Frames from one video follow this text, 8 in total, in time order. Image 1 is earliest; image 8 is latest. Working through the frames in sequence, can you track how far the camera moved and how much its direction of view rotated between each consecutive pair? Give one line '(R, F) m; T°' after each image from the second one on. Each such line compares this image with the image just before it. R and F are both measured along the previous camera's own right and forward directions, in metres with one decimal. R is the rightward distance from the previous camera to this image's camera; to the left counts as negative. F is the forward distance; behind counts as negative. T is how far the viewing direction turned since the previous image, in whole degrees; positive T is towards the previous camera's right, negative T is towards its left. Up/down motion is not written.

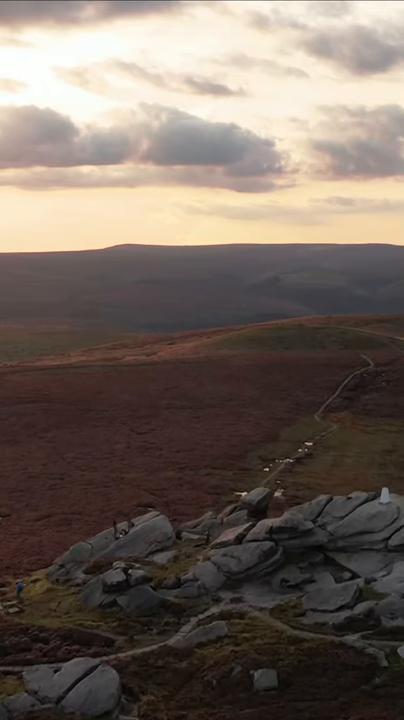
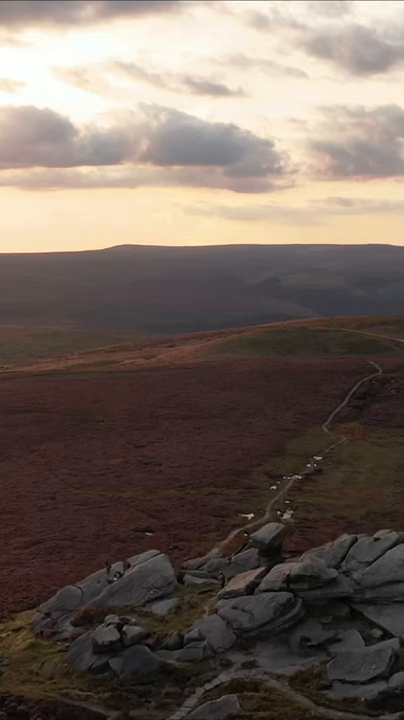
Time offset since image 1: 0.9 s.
(-0.2, +3.7) m; 0°
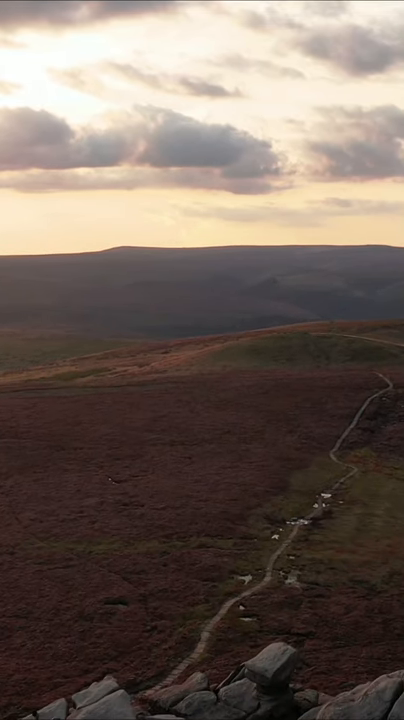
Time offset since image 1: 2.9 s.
(+0.5, +8.1) m; 0°
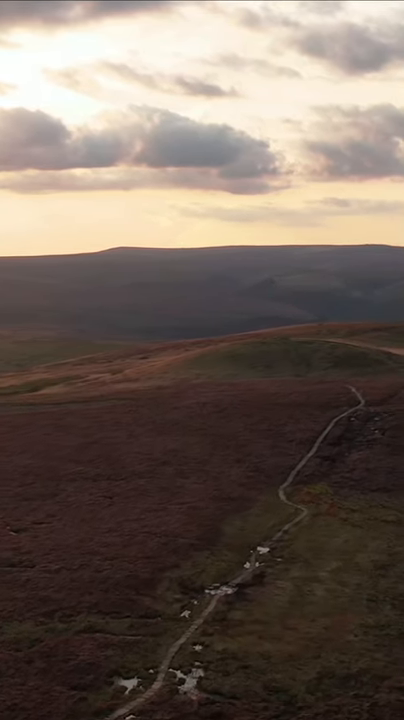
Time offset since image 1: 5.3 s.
(+3.7, +9.1) m; 0°
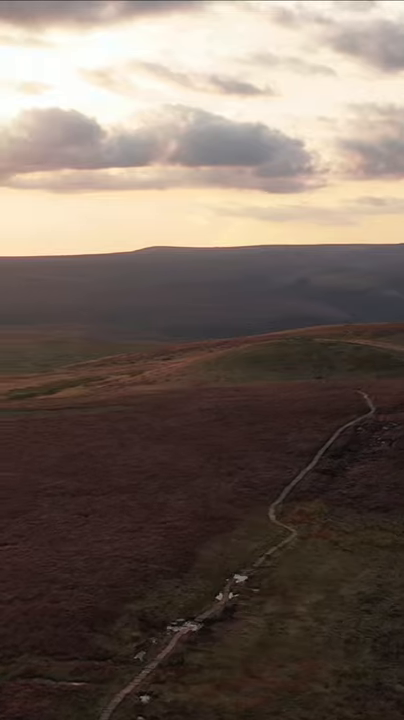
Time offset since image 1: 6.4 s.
(+2.3, +3.7) m; -2°
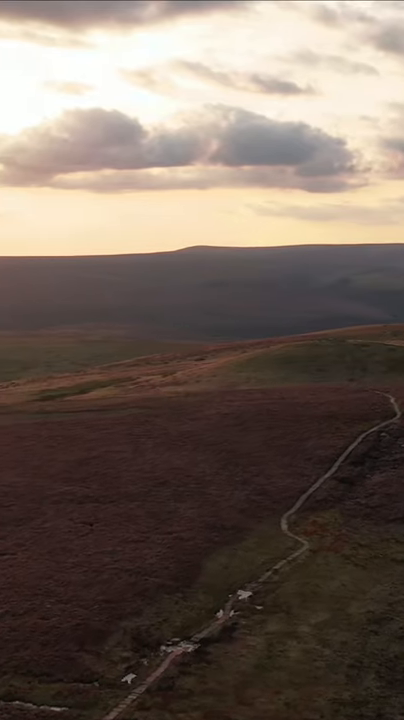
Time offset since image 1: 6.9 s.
(+1.3, +1.8) m; -2°
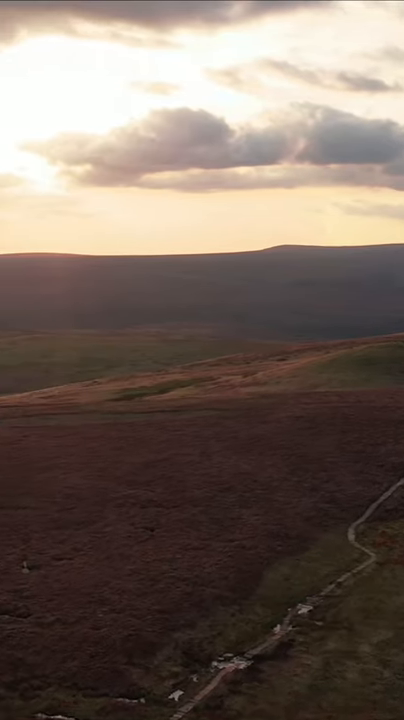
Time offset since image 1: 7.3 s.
(+0.8, +1.3) m; -5°
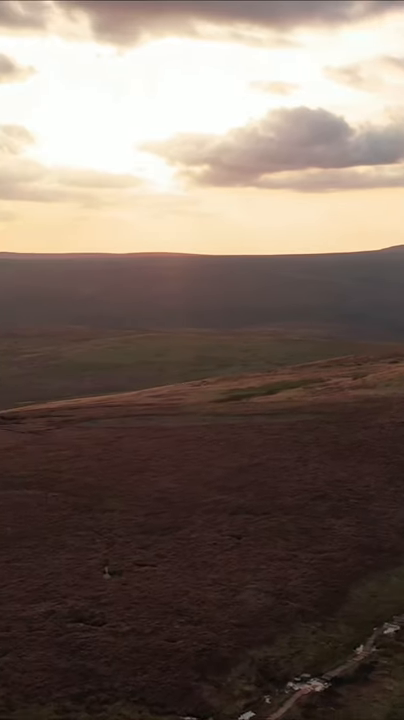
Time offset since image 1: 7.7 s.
(+1.0, +1.3) m; -6°
